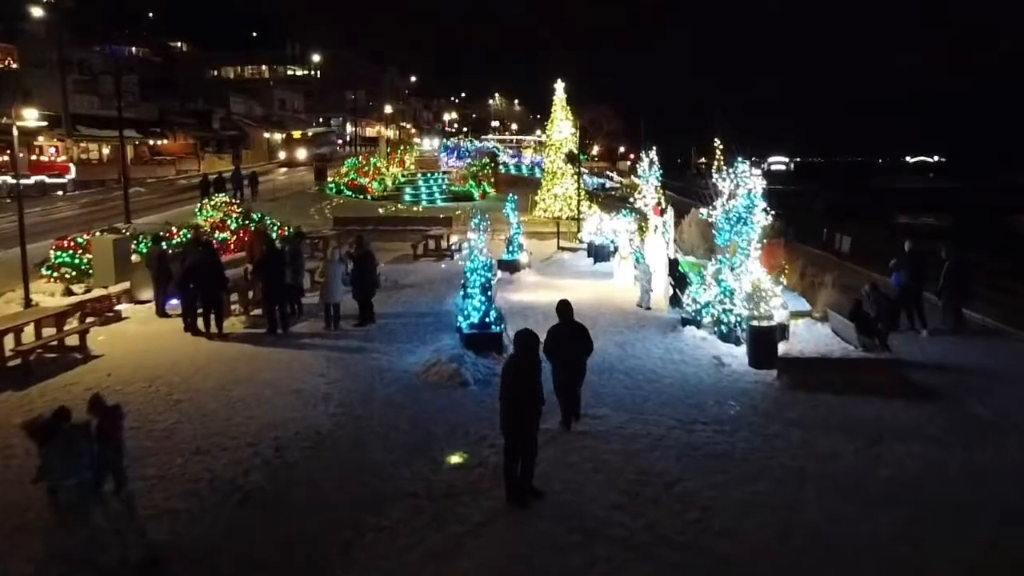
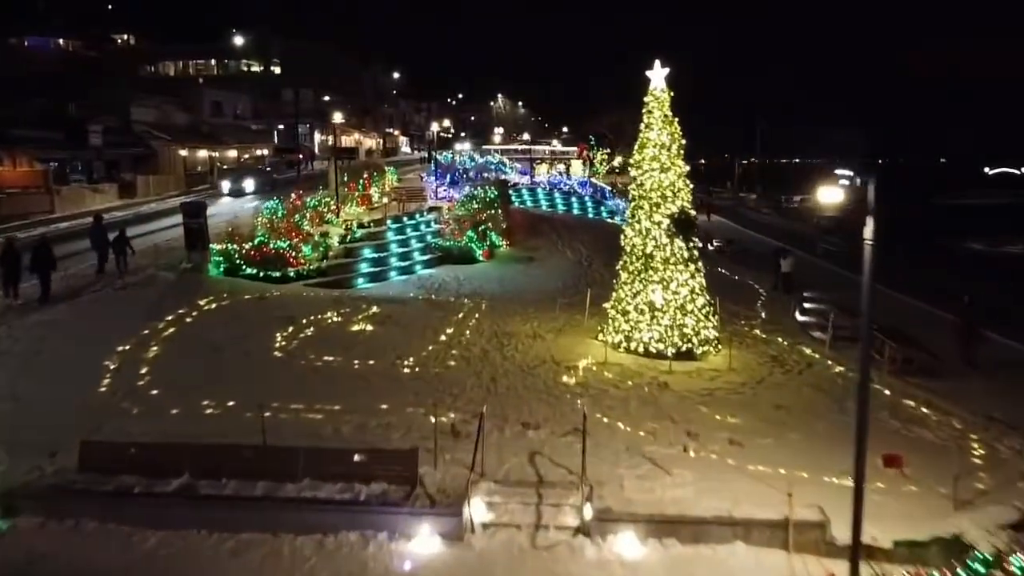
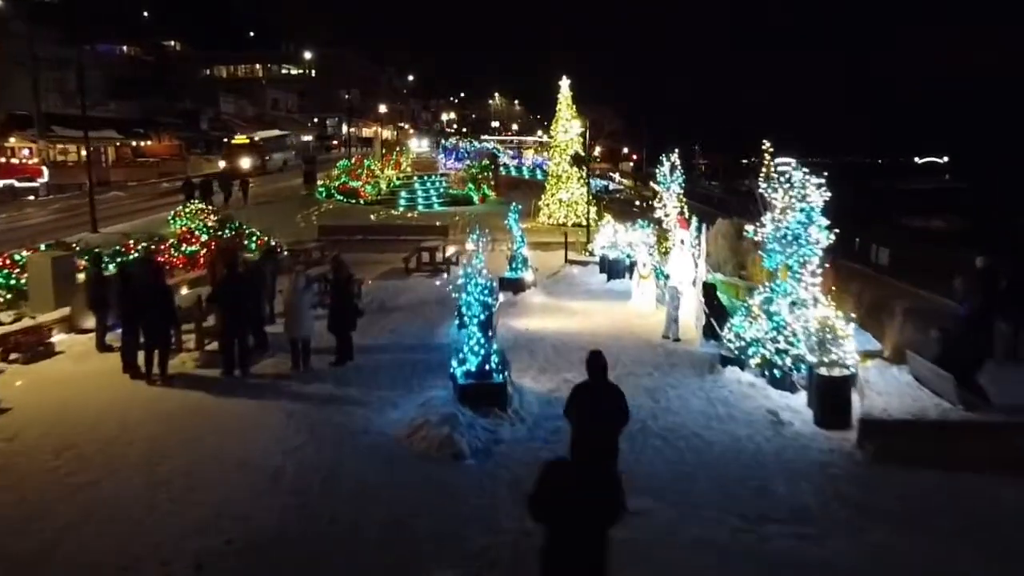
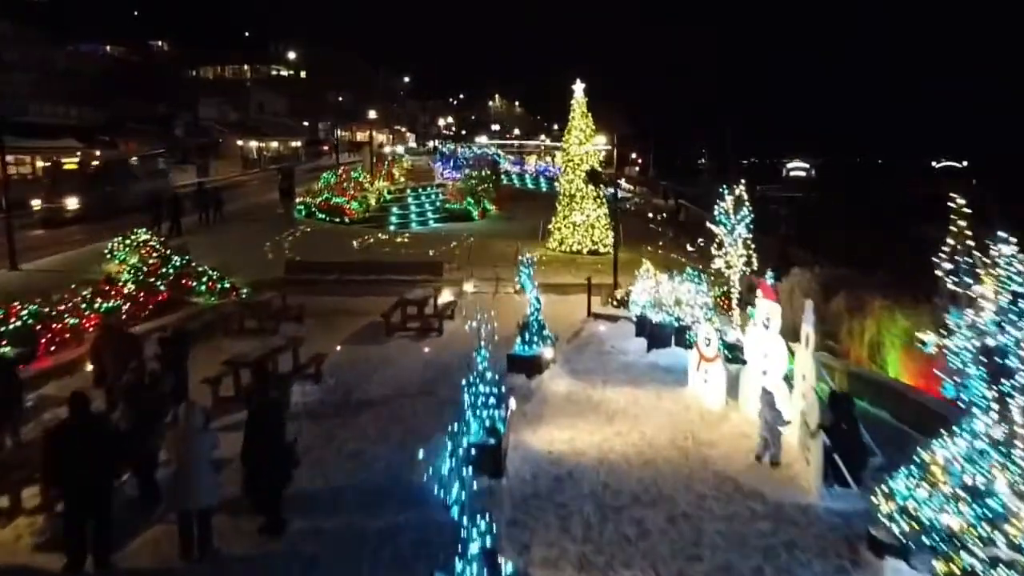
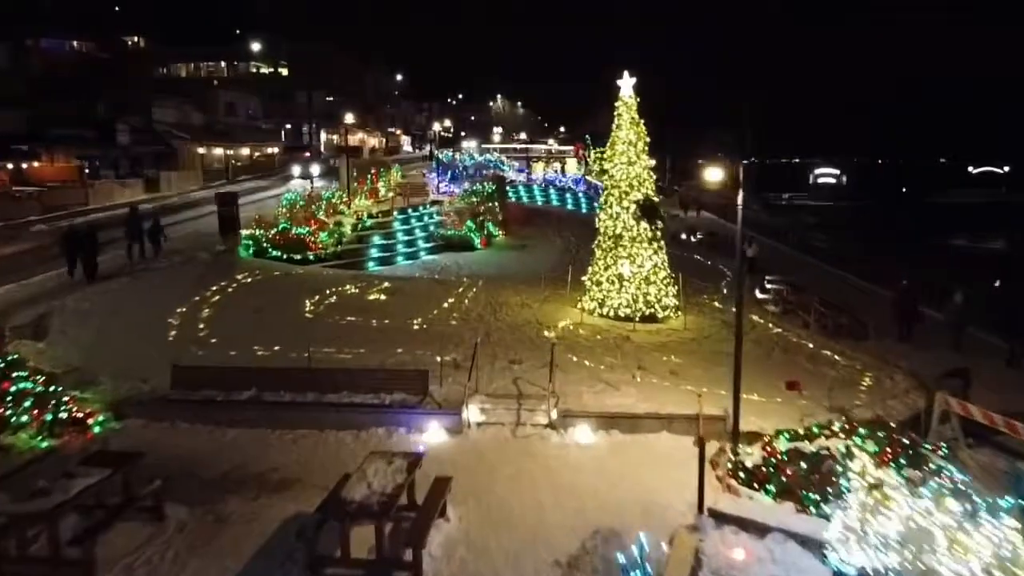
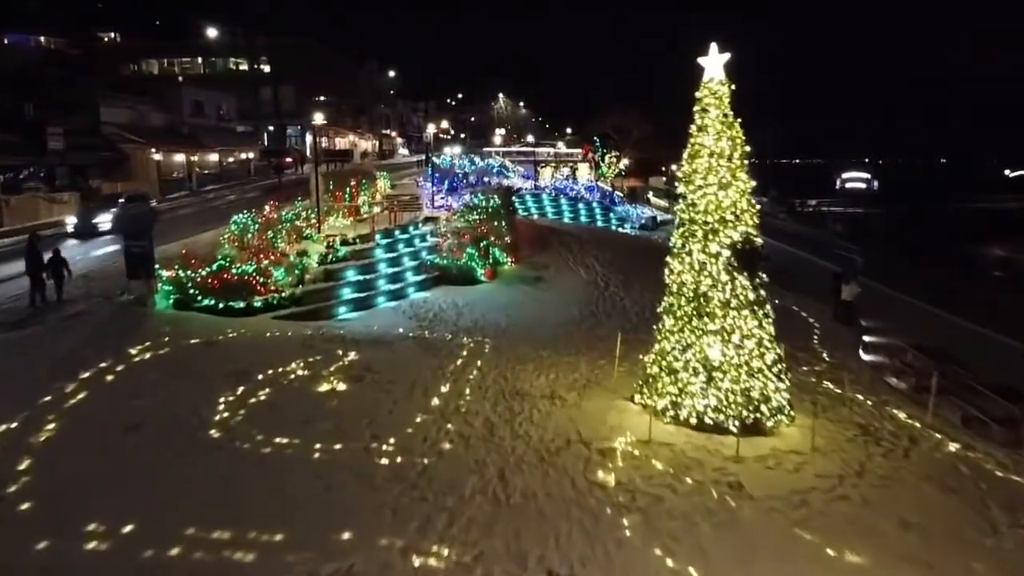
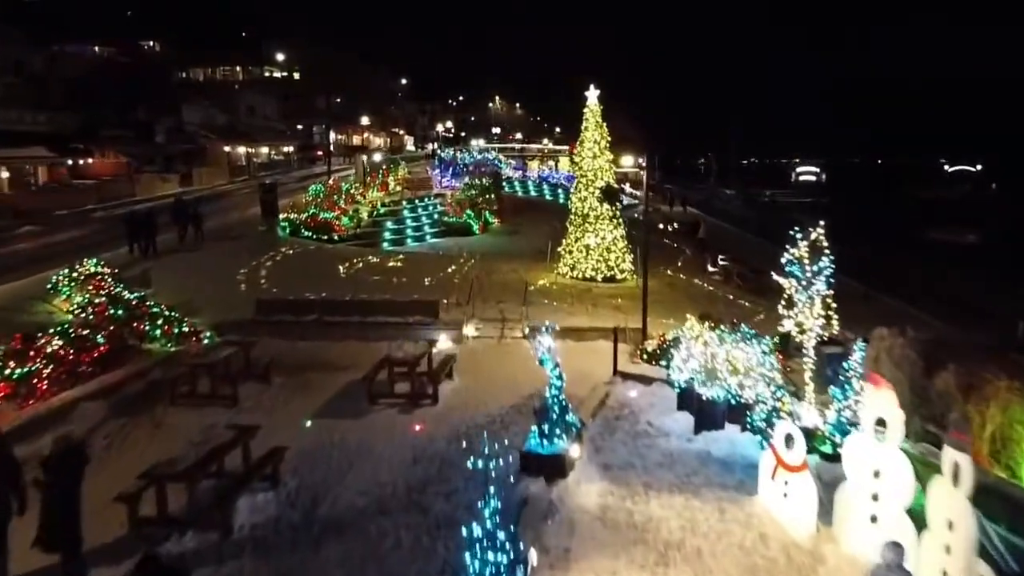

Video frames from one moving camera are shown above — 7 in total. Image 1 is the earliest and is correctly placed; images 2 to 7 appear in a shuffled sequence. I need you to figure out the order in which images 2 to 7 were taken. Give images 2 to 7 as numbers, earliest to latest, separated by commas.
3, 4, 7, 5, 2, 6
